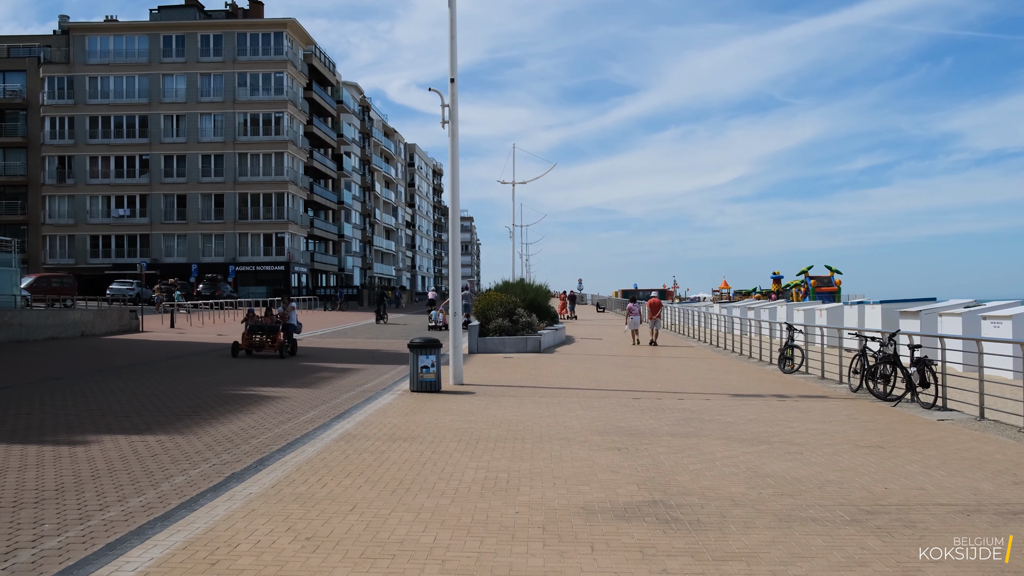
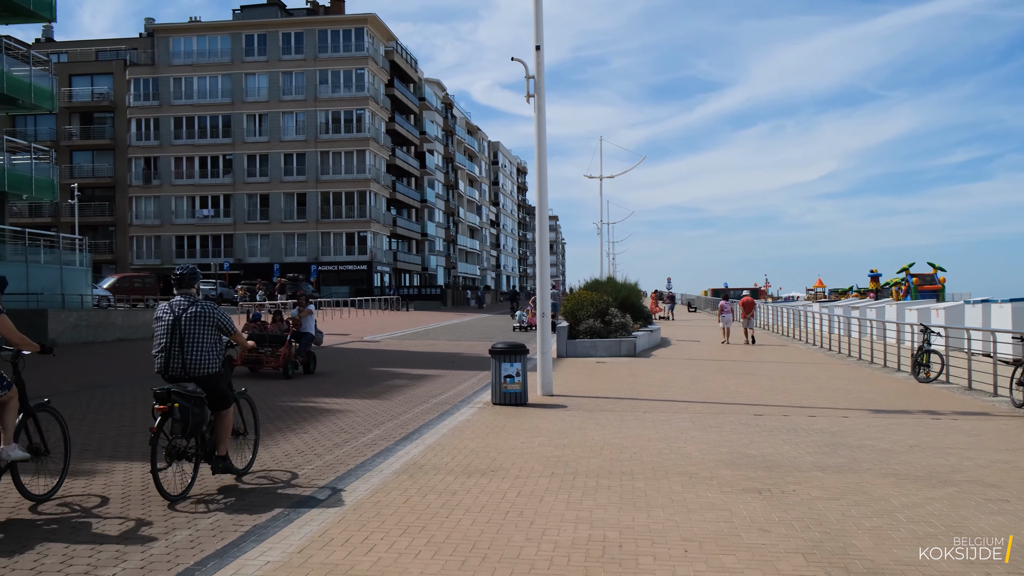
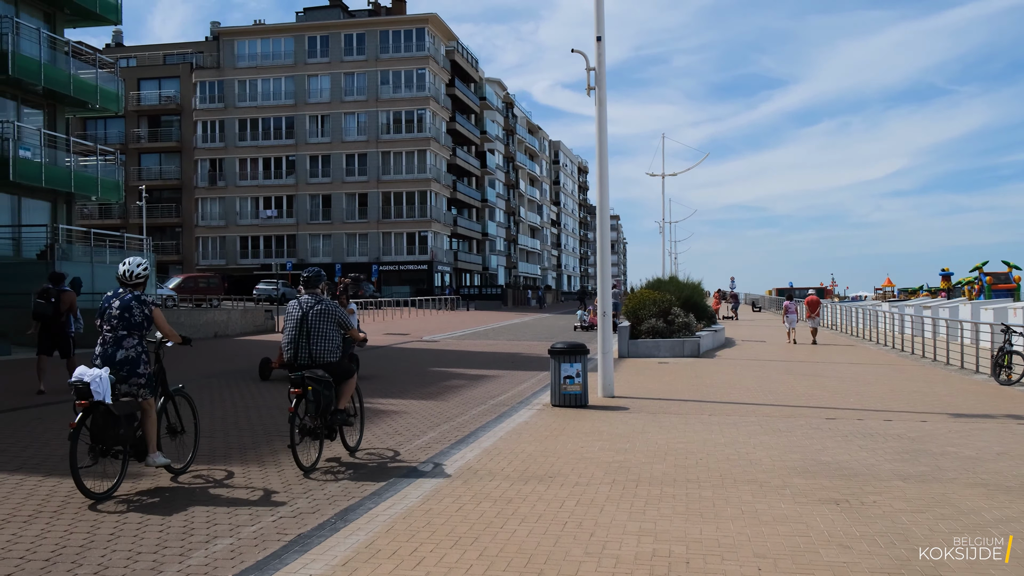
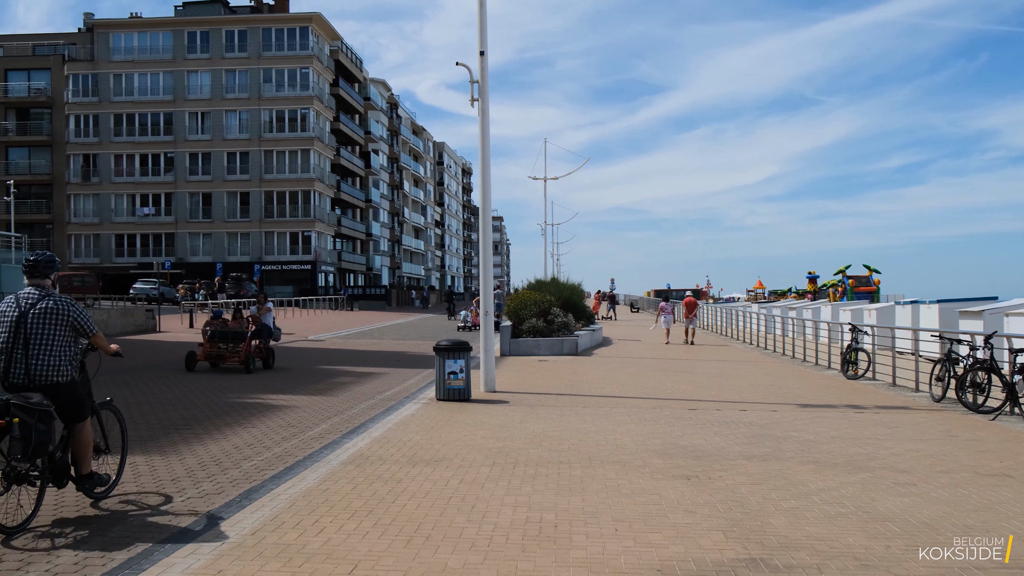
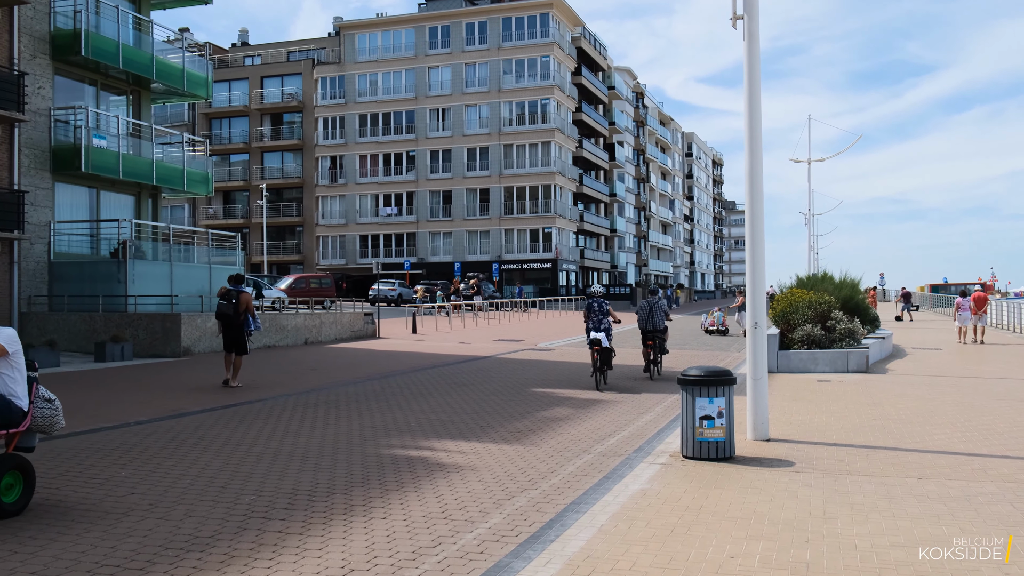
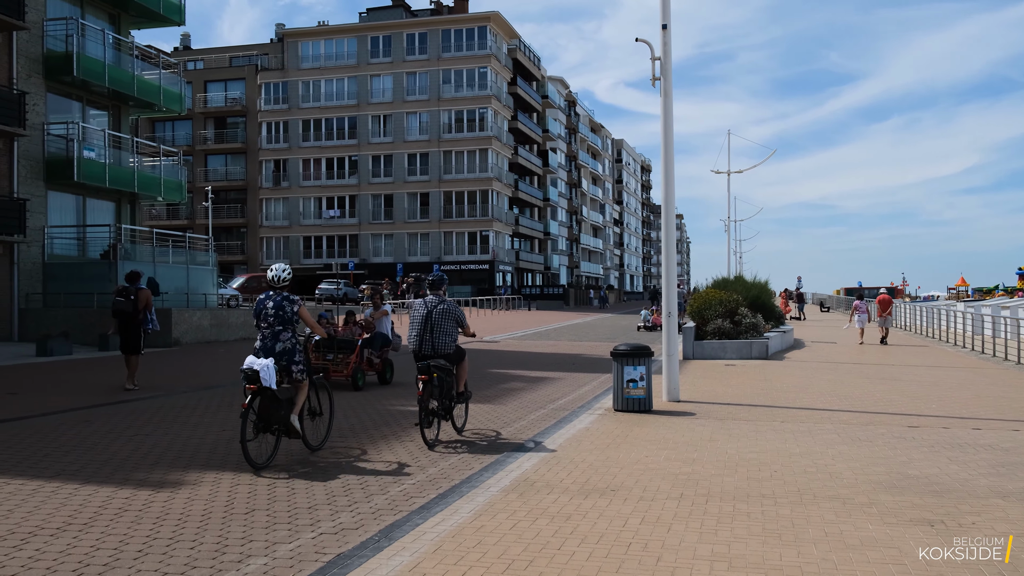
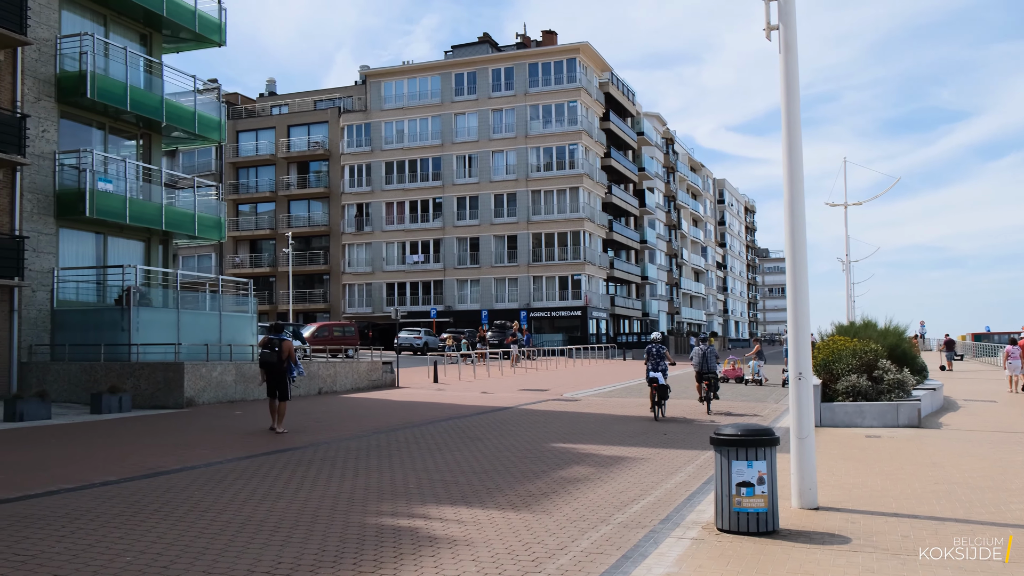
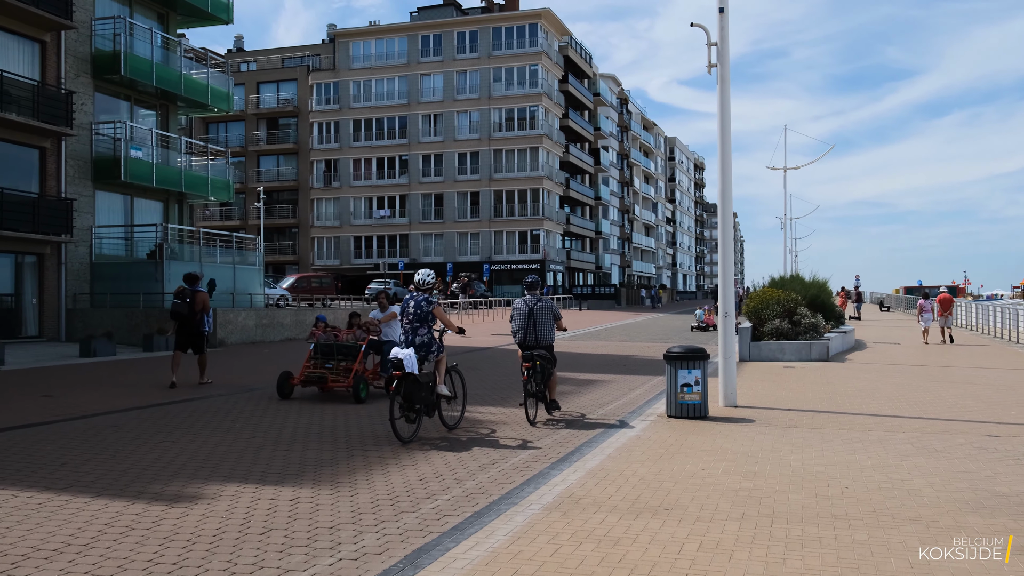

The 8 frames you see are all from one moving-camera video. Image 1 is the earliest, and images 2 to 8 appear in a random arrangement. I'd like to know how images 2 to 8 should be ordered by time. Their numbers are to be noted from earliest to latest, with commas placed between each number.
4, 2, 3, 6, 8, 5, 7
